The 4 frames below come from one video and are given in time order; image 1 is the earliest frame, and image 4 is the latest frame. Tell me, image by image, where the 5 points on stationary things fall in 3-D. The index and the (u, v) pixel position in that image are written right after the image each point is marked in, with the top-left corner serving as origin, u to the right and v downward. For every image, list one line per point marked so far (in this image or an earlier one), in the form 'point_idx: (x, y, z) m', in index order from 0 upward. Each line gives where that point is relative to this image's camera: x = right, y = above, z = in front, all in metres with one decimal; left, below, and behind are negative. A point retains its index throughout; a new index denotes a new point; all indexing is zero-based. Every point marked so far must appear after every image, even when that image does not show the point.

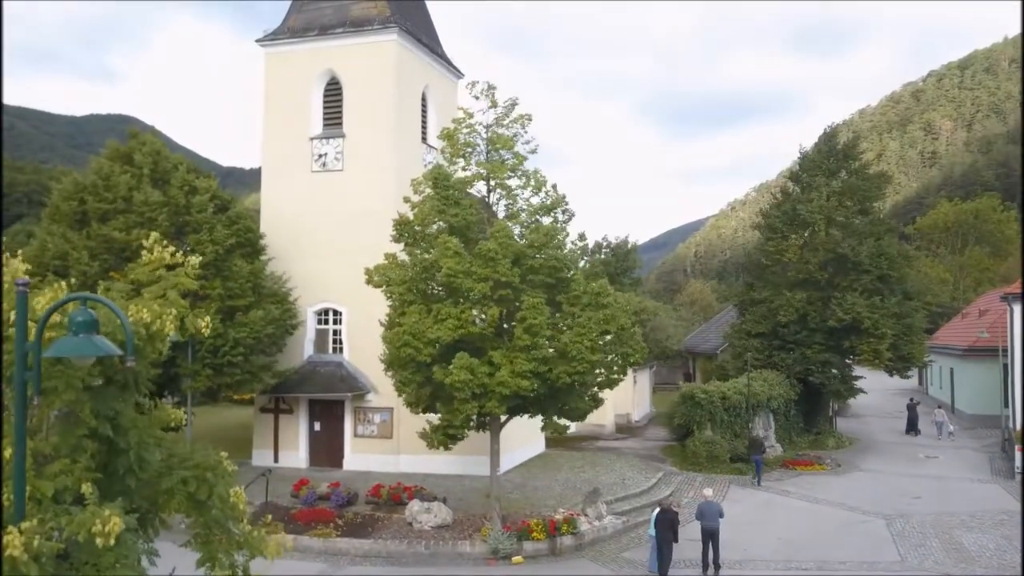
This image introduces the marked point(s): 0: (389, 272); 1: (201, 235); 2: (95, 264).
0: (-2.1, +0.3, +13.9) m
1: (-6.8, +1.2, +17.7) m
2: (-8.6, +0.5, +16.6) m
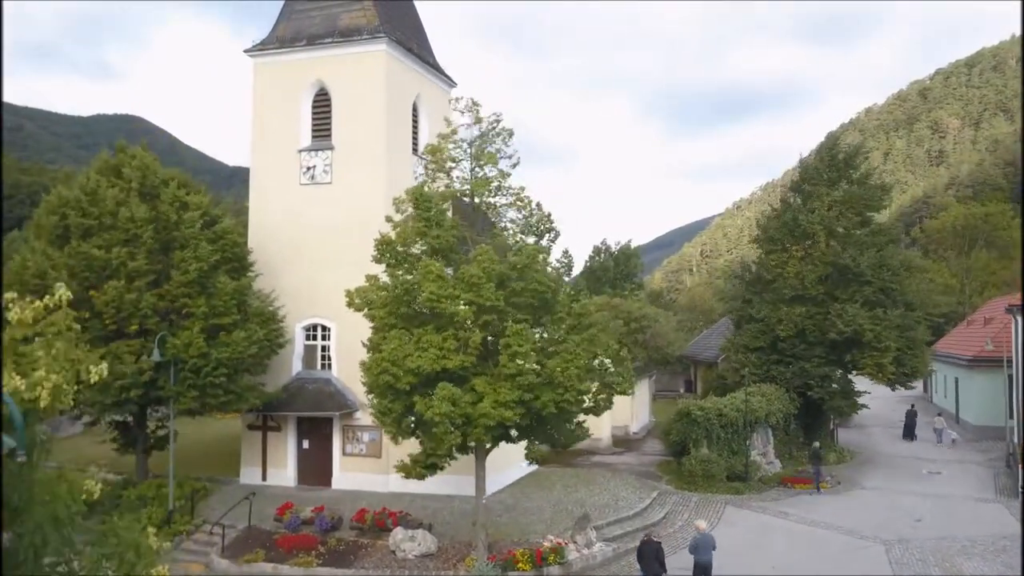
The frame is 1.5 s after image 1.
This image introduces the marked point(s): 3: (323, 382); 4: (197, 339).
0: (-2.4, -0.1, +13.5) m
1: (-7.0, +0.8, +17.4) m
2: (-8.8, +0.1, +16.3) m
3: (-4.7, -2.3, +20.0) m
4: (-6.6, -1.1, +16.9) m
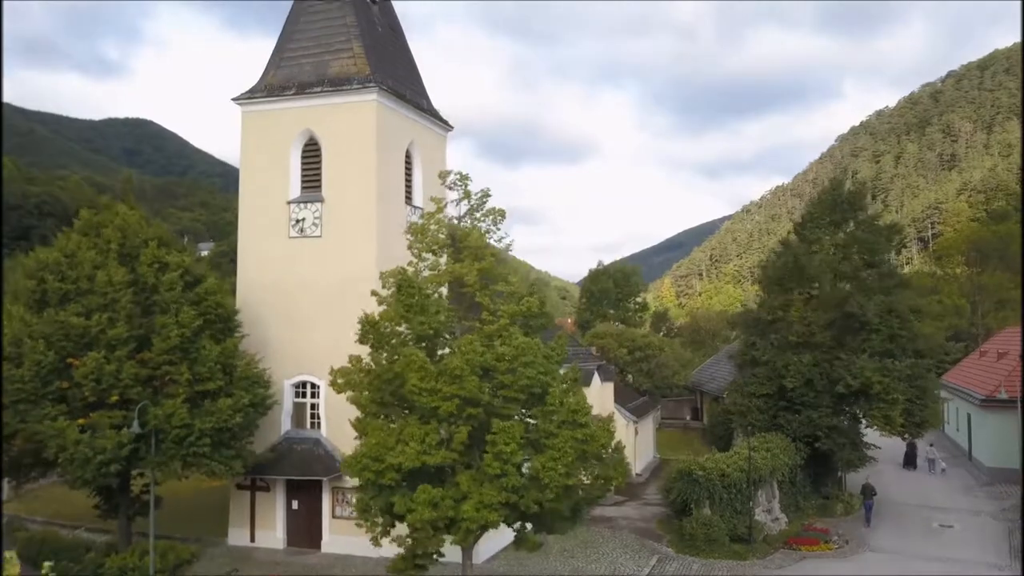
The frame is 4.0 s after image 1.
0: (-2.6, -1.4, +13.0) m
1: (-7.2, -0.6, +16.8) m
2: (-9.0, -1.2, +15.8) m
3: (-4.8, -3.7, +19.4) m
4: (-6.7, -2.4, +16.4) m
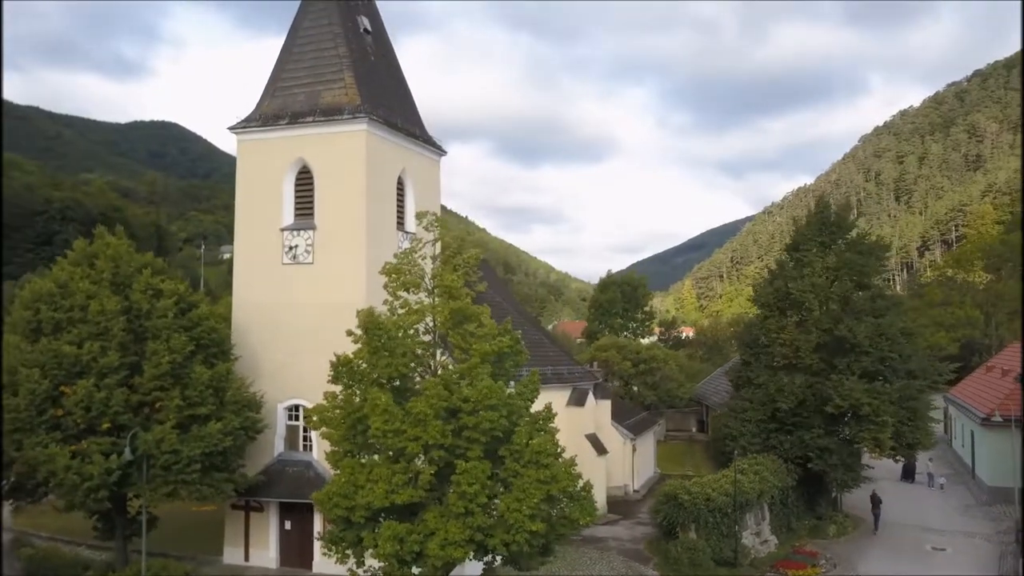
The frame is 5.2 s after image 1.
0: (-3.1, -2.1, +13.3) m
1: (-7.6, -1.2, +17.4) m
2: (-9.4, -1.9, +16.3) m
3: (-5.1, -4.3, +19.9) m
4: (-7.1, -3.1, +16.9) m
